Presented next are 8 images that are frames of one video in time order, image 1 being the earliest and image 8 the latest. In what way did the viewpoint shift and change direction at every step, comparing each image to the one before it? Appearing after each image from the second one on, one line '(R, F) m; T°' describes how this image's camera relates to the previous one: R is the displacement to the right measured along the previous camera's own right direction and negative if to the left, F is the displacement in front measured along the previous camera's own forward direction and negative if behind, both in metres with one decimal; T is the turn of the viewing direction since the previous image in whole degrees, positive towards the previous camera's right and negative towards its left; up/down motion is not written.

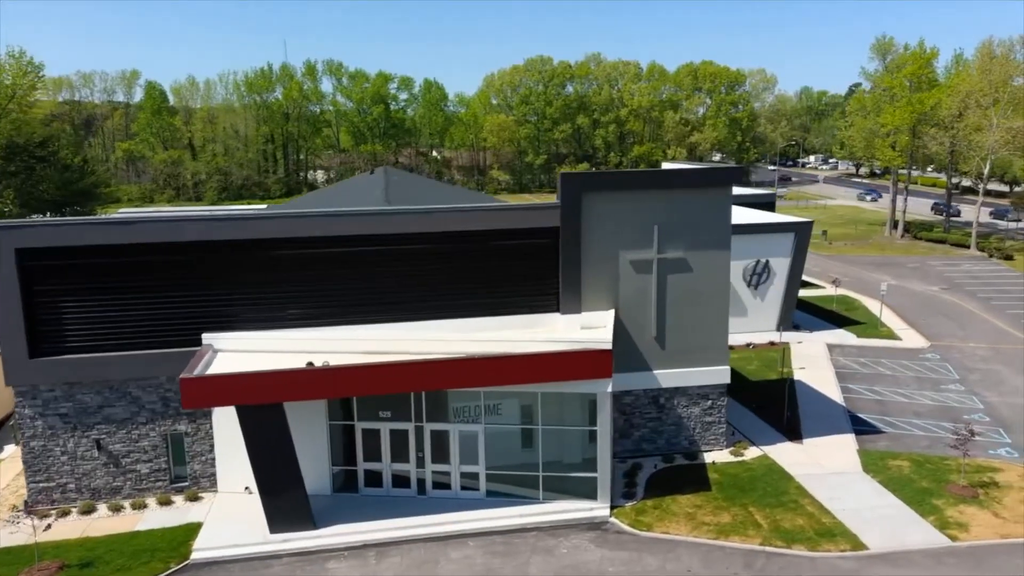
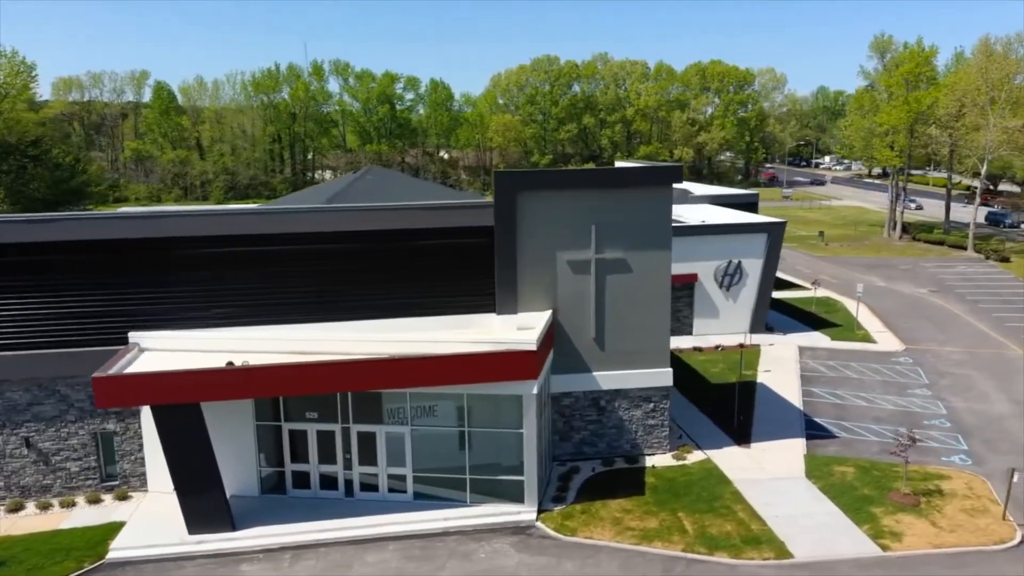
(+2.2, +0.3) m; -1°
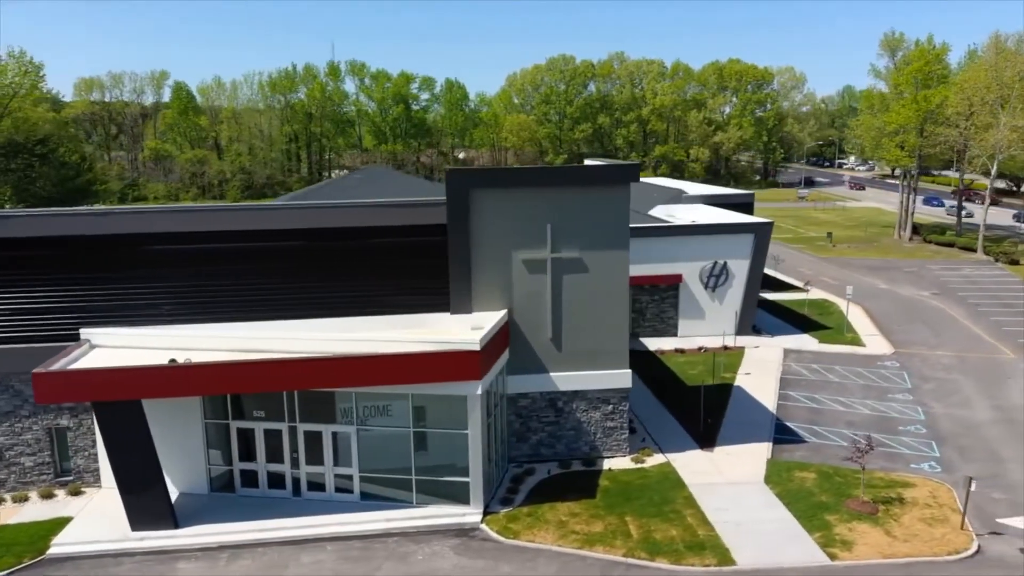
(+1.8, +0.3) m; -2°
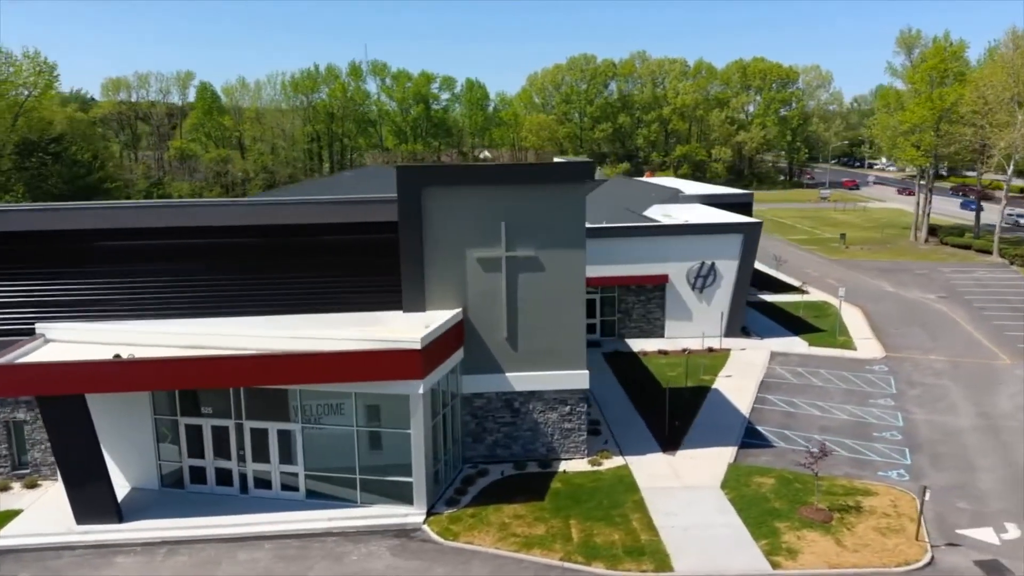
(+2.0, +0.3) m; -2°
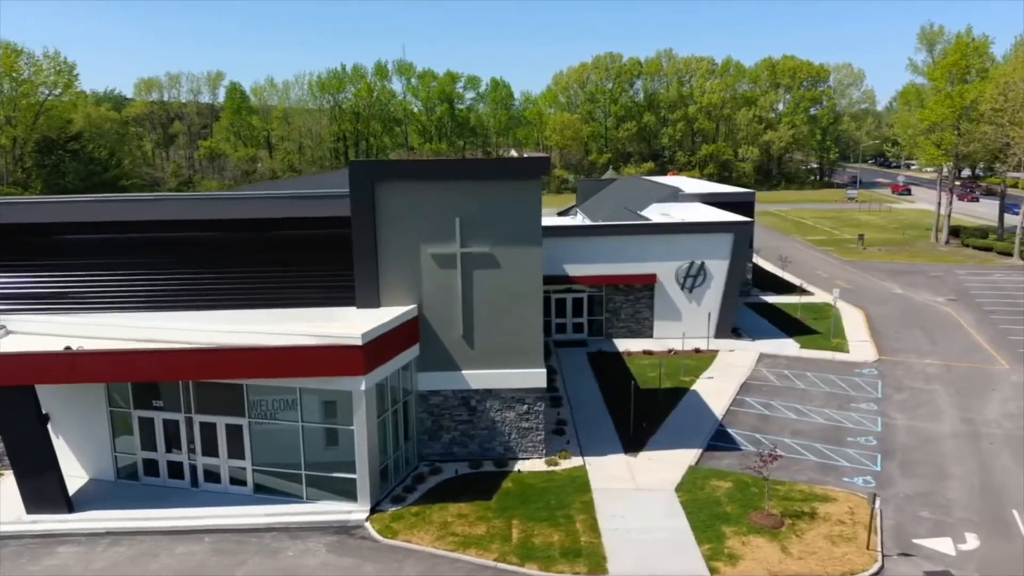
(+2.0, +0.3) m; -3°
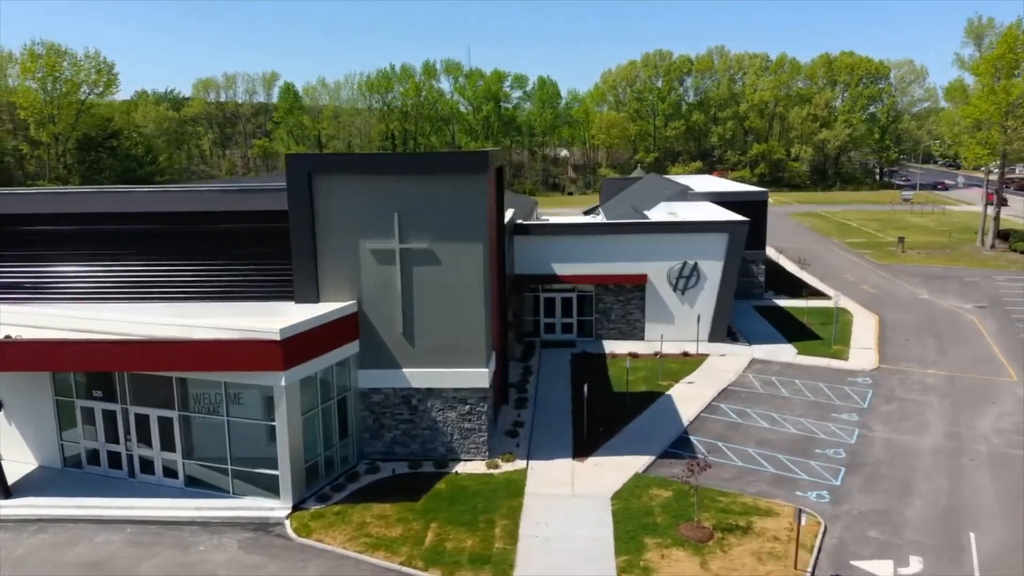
(+3.0, +0.6) m; -5°
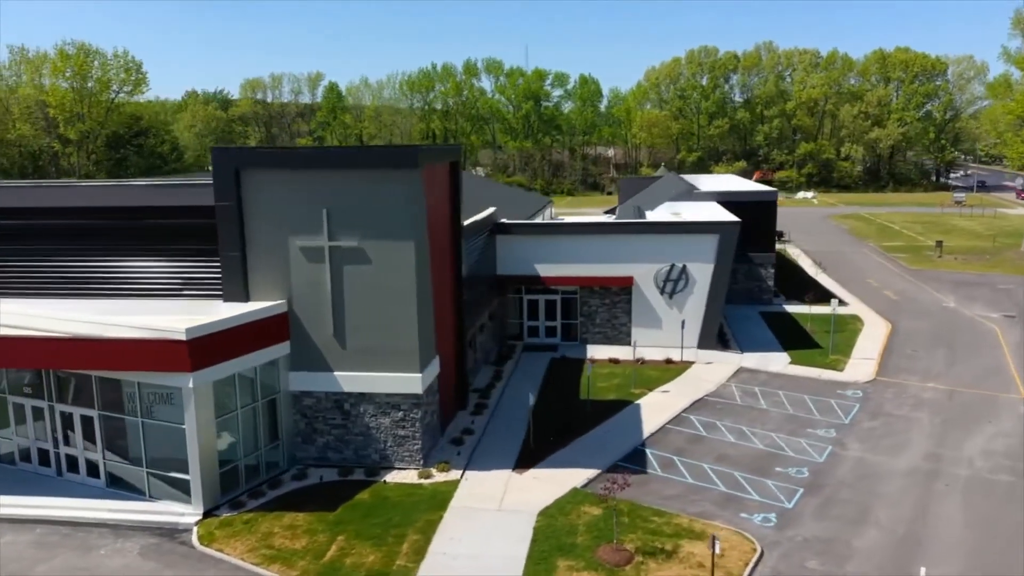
(+2.9, +1.1) m; -4°
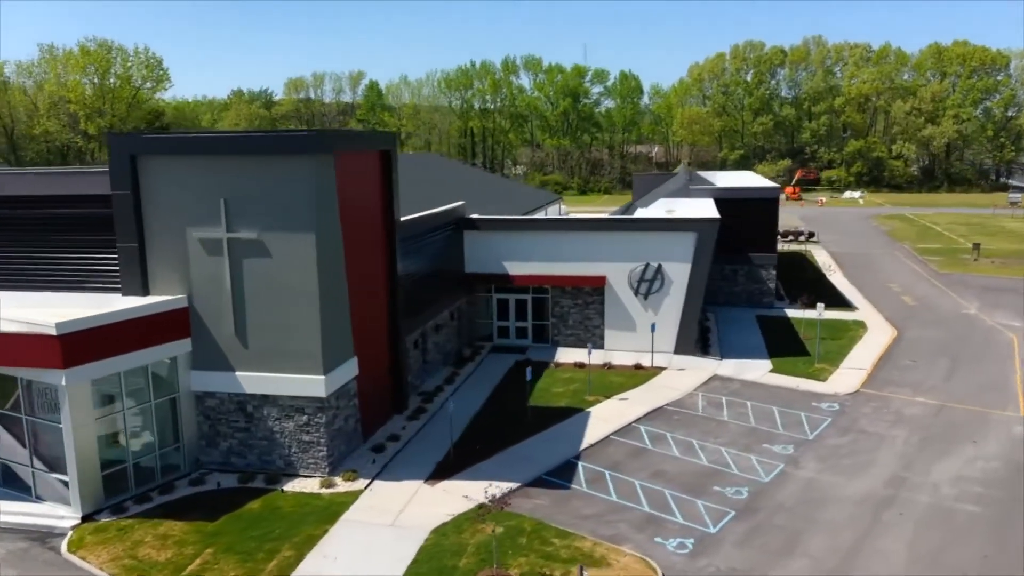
(+3.3, +1.6) m; -4°
